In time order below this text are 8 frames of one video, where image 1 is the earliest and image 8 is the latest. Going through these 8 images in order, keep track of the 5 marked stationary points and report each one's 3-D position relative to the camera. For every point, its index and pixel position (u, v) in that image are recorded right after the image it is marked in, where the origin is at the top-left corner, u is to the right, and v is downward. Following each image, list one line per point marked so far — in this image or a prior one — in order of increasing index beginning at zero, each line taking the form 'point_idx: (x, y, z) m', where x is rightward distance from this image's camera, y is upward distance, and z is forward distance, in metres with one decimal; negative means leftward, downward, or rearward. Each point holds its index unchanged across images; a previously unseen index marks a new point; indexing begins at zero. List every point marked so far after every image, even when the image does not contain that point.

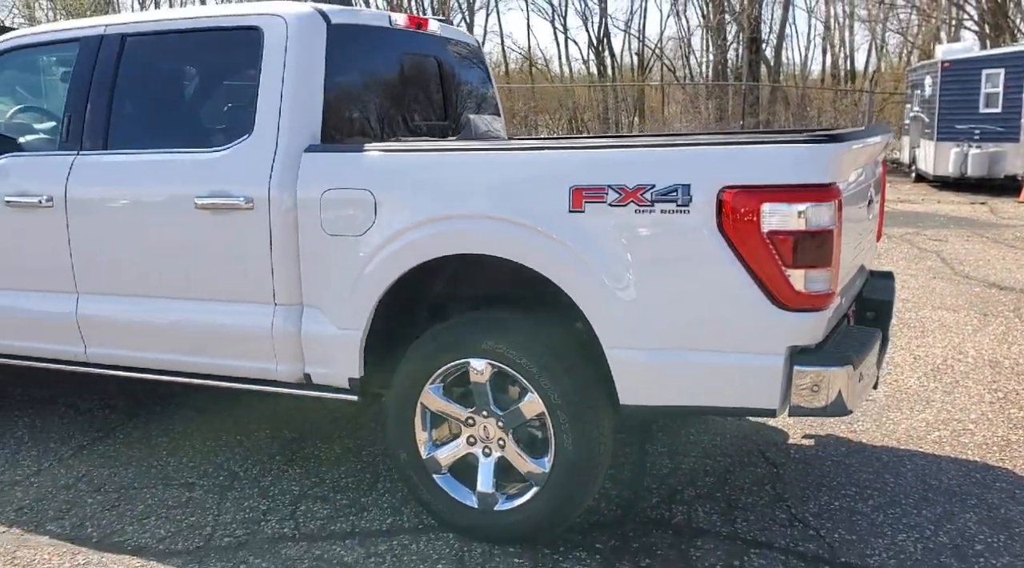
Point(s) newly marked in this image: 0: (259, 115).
0: (-1.0, +0.7, +3.1) m
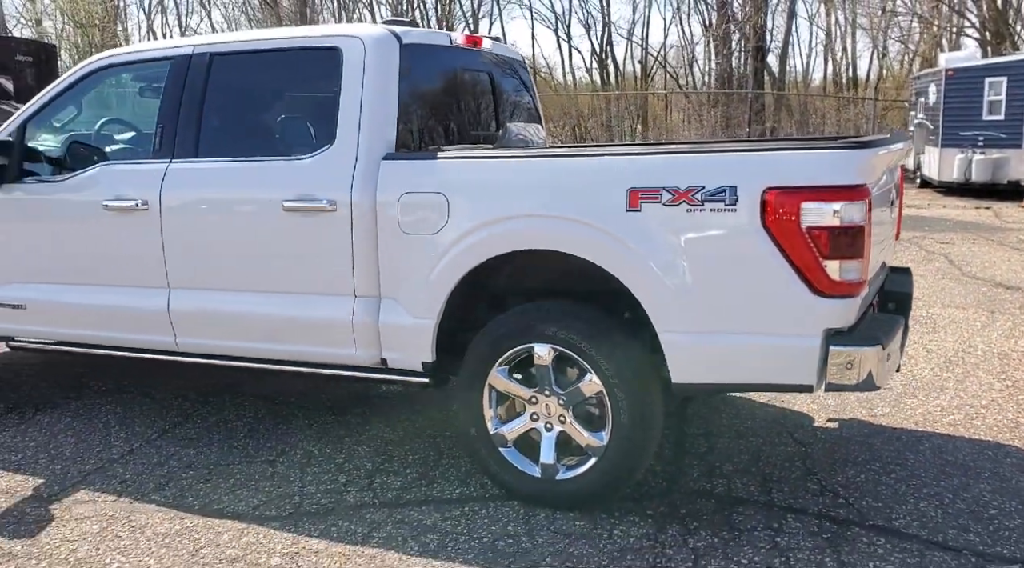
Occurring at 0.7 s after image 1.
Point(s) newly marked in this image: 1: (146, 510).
0: (-0.7, +0.7, +3.4) m
1: (-1.5, -0.9, +3.2) m
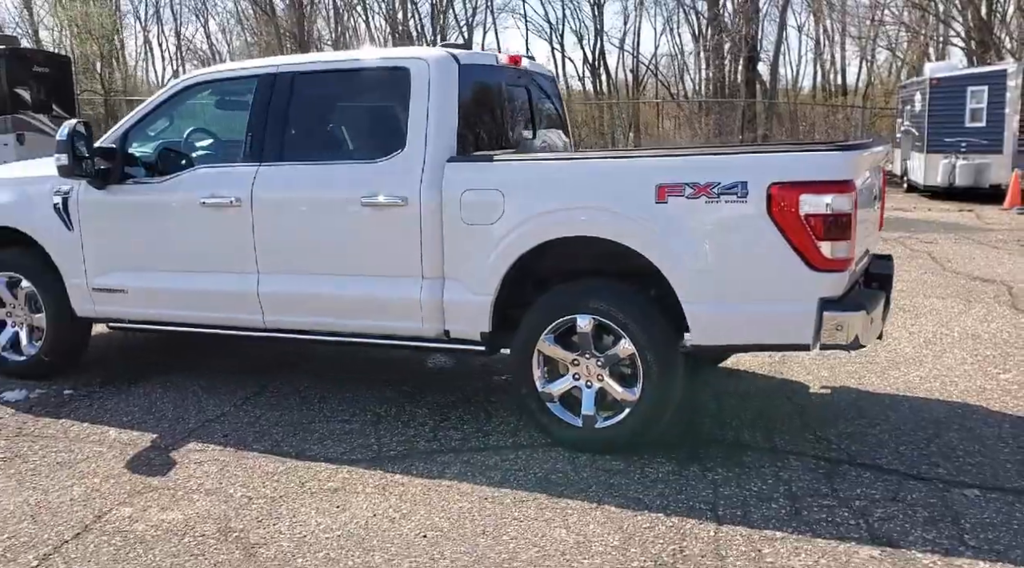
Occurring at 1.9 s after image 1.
0: (-0.5, +0.8, +4.1) m
1: (-1.3, -0.8, +3.8) m
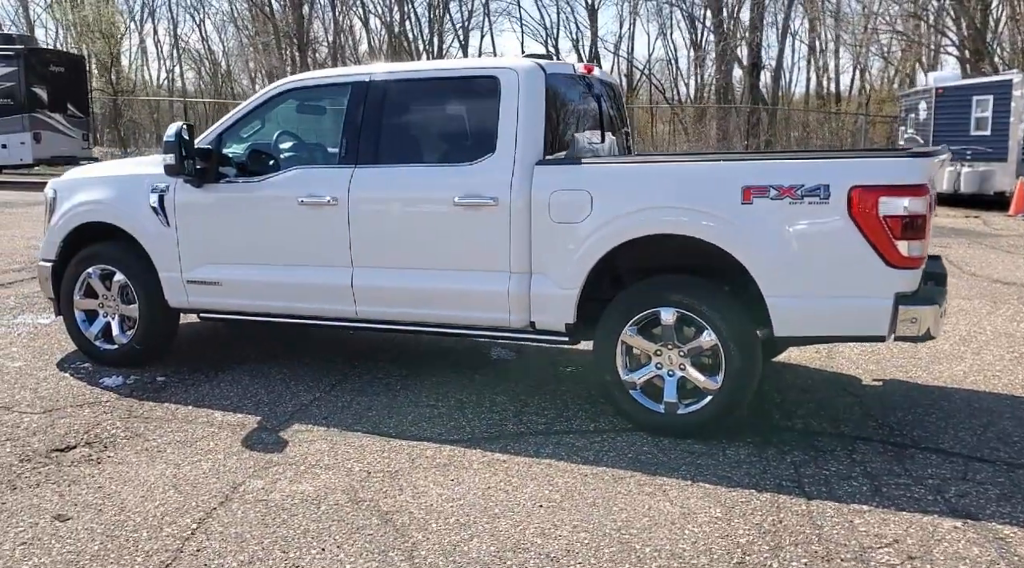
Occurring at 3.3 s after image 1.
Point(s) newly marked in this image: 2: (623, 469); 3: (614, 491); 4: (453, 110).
0: (-0.1, +0.8, +4.3) m
1: (-0.8, -0.8, +4.1) m
2: (+0.5, -0.9, +3.7) m
3: (+0.4, -0.9, +3.4) m
4: (-0.3, +1.0, +4.5) m
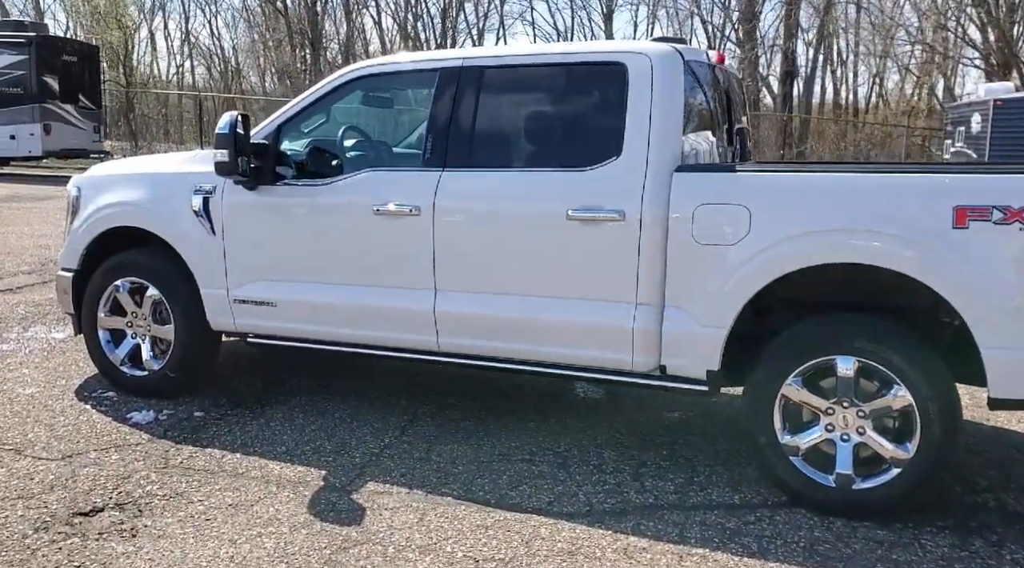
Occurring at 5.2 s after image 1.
0: (+0.5, +0.7, +3.5) m
1: (-0.3, -0.9, +3.3) m
2: (+1.0, -1.0, +2.9) m
3: (+1.0, -1.1, +2.6) m
4: (+0.2, +0.9, +3.7) m
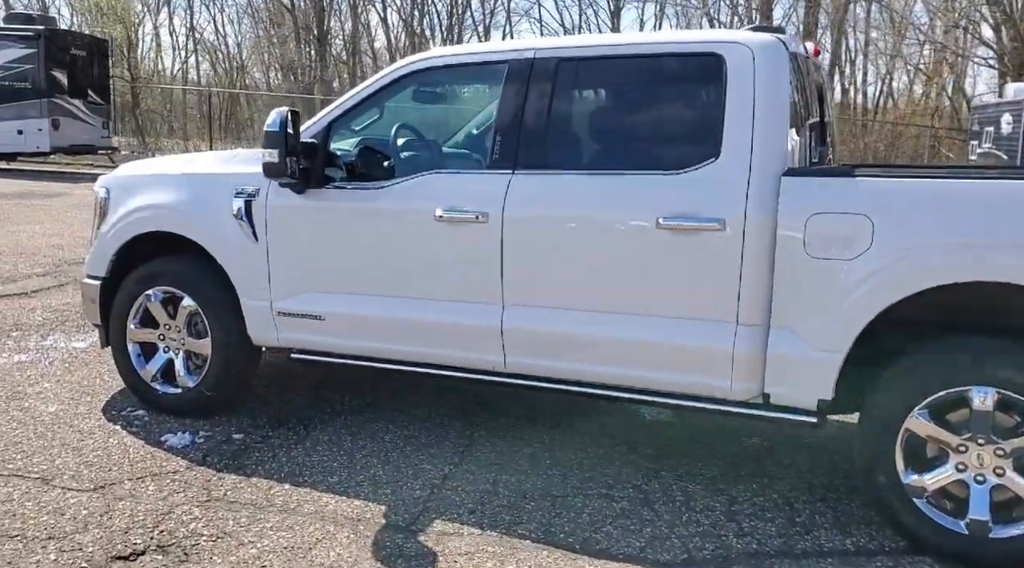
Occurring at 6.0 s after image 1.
0: (+0.9, +0.6, +3.2) m
1: (+0.1, -1.0, +2.9) m
2: (+1.4, -1.1, +2.5) m
3: (+1.3, -1.1, +2.3) m
4: (+0.6, +0.8, +3.4) m
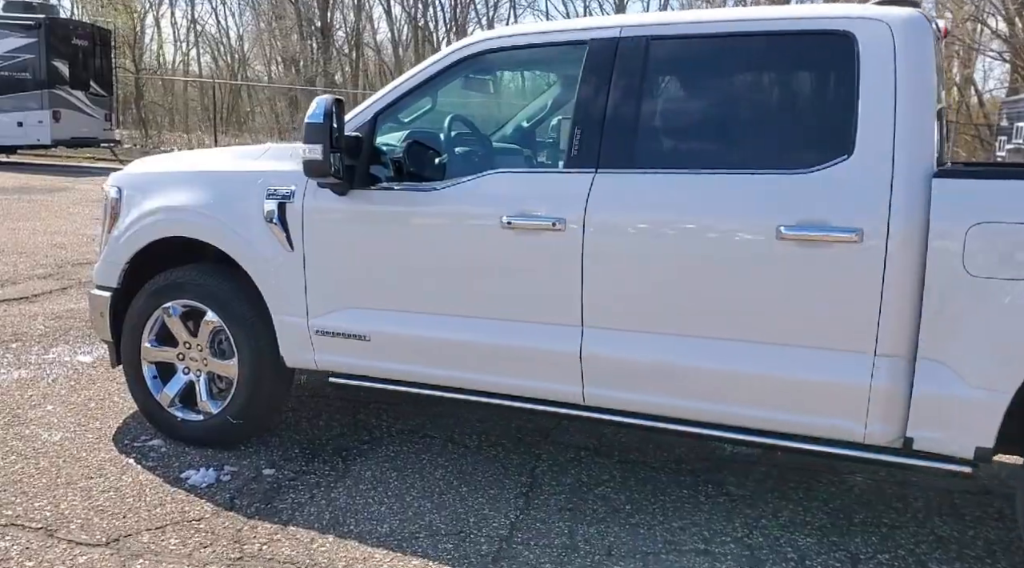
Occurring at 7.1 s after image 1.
0: (+1.2, +0.5, +2.7) m
1: (+0.4, -1.1, +2.4) m
2: (+1.7, -1.2, +2.0) m
3: (+1.6, -1.2, +1.8) m
4: (+0.9, +0.7, +2.9) m
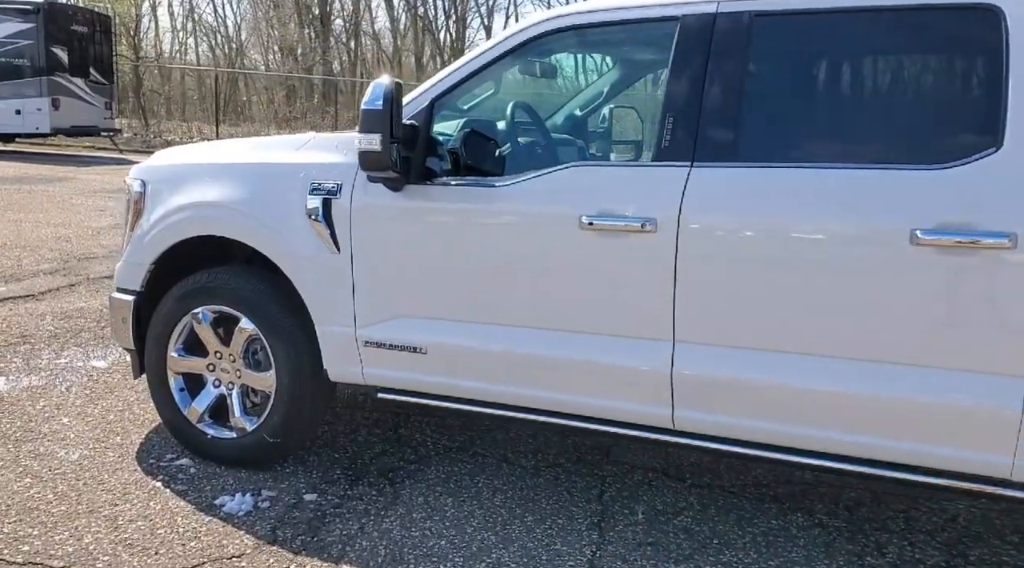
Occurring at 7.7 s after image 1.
0: (+1.5, +0.5, +2.3) m
1: (+0.6, -1.1, +2.1) m
2: (+2.0, -1.2, +1.7) m
3: (+1.9, -1.3, +1.5) m
4: (+1.2, +0.7, +2.5) m
